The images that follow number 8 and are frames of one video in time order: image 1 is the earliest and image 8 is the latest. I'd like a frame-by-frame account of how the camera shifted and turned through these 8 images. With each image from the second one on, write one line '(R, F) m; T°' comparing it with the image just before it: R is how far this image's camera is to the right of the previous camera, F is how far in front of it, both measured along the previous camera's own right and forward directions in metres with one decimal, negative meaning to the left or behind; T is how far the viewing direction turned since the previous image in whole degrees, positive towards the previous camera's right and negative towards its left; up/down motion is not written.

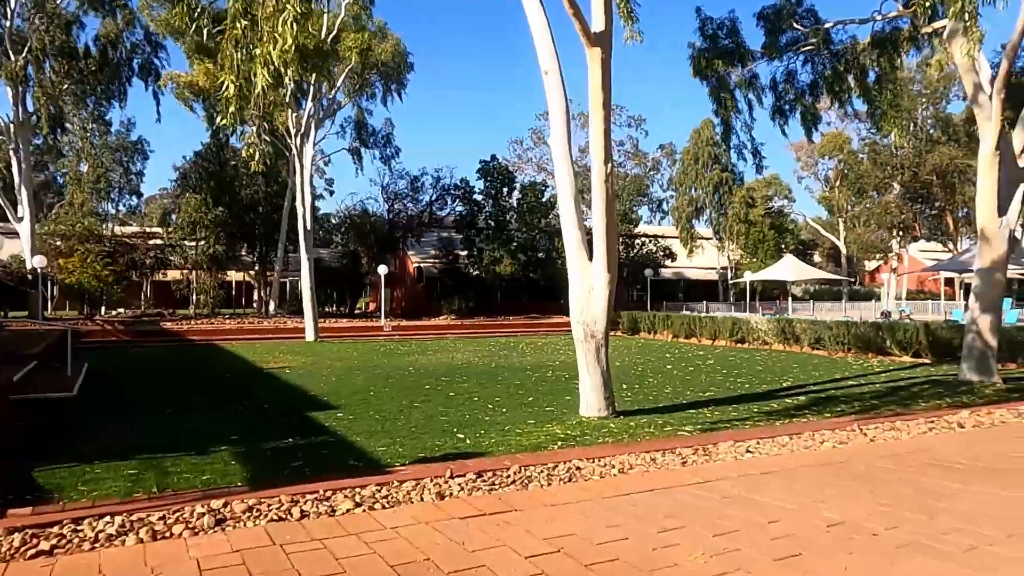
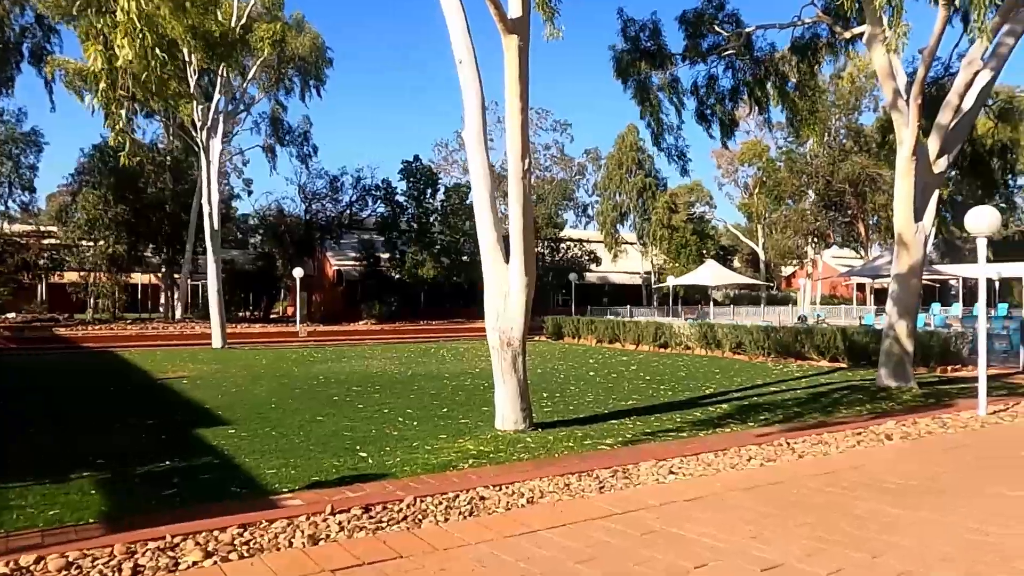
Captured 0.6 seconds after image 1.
(+0.2, +0.7) m; +5°
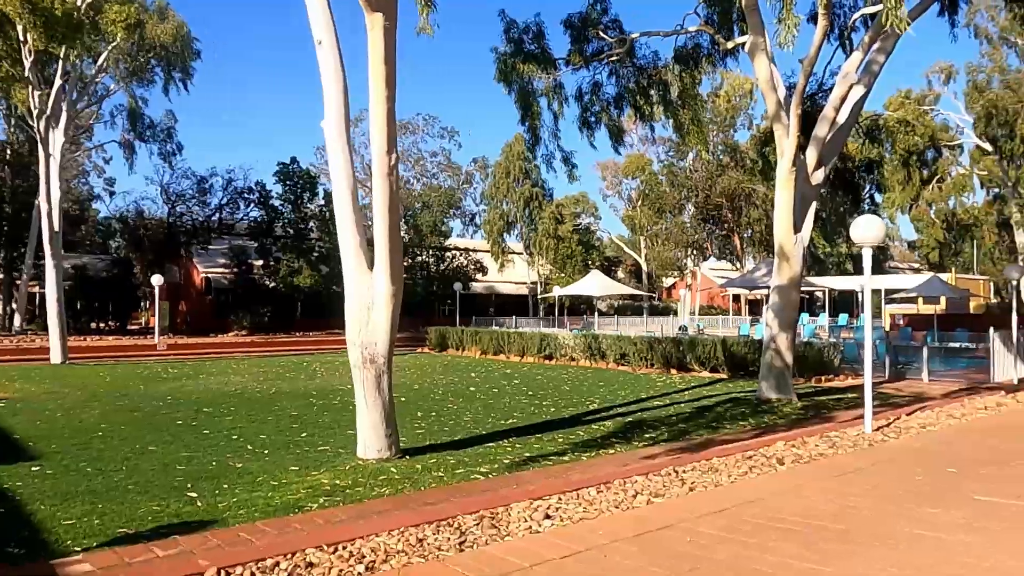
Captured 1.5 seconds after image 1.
(+0.3, +0.9) m; +8°
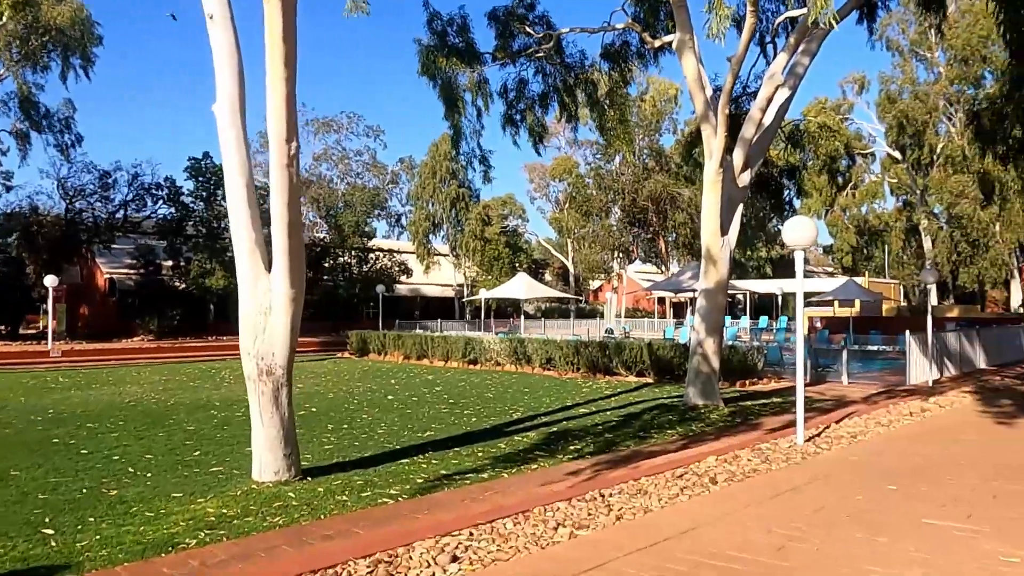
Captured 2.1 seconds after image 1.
(+0.1, +0.6) m; +5°
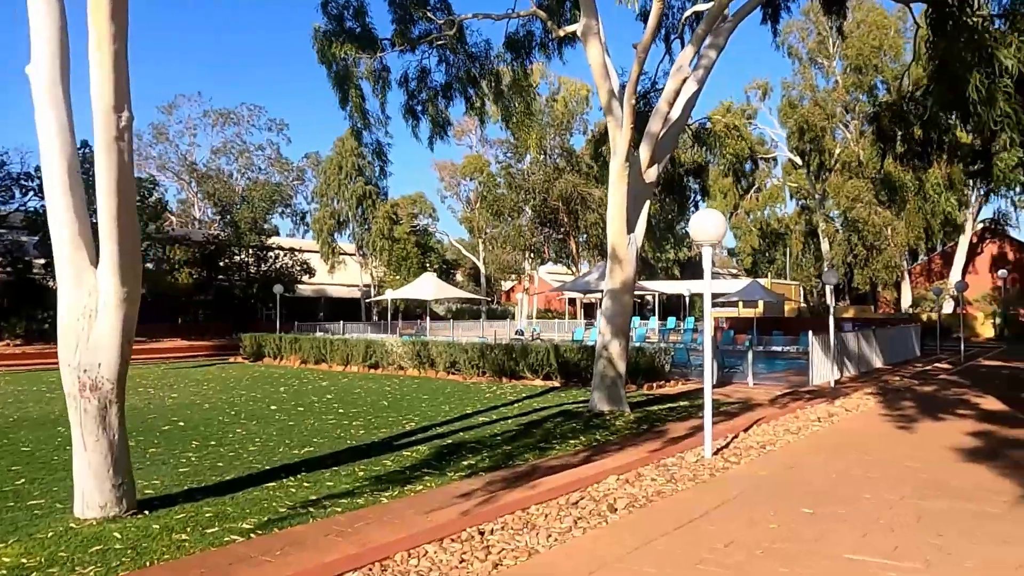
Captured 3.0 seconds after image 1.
(+0.3, +0.9) m; +6°
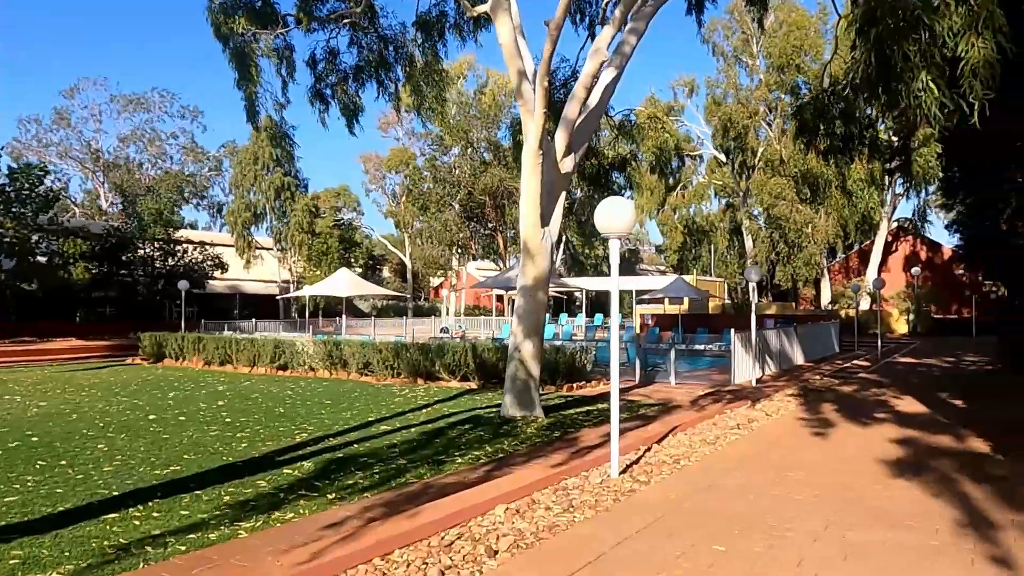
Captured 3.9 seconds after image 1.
(+0.4, +0.9) m; +5°
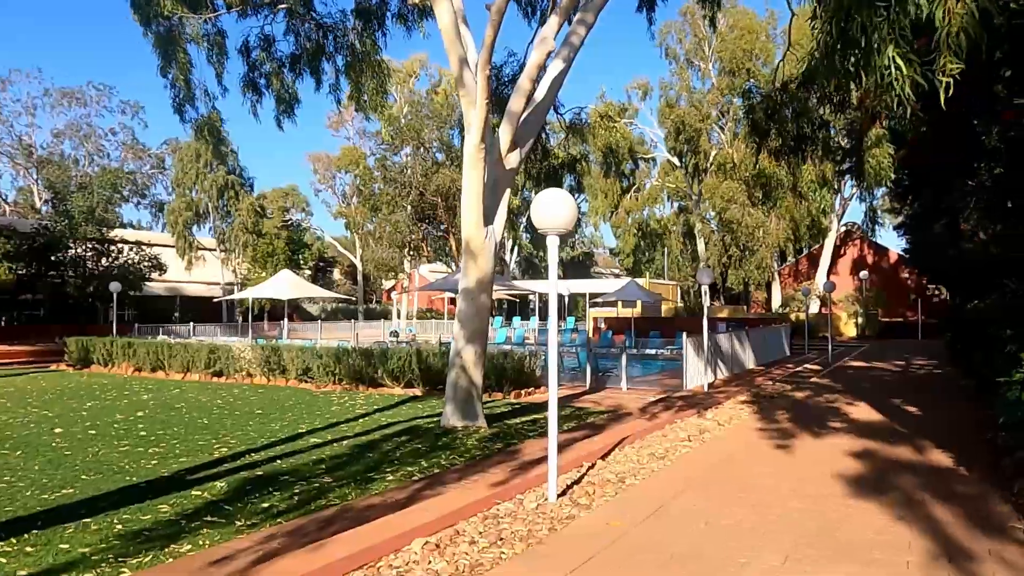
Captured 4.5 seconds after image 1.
(+0.2, +0.6) m; +3°
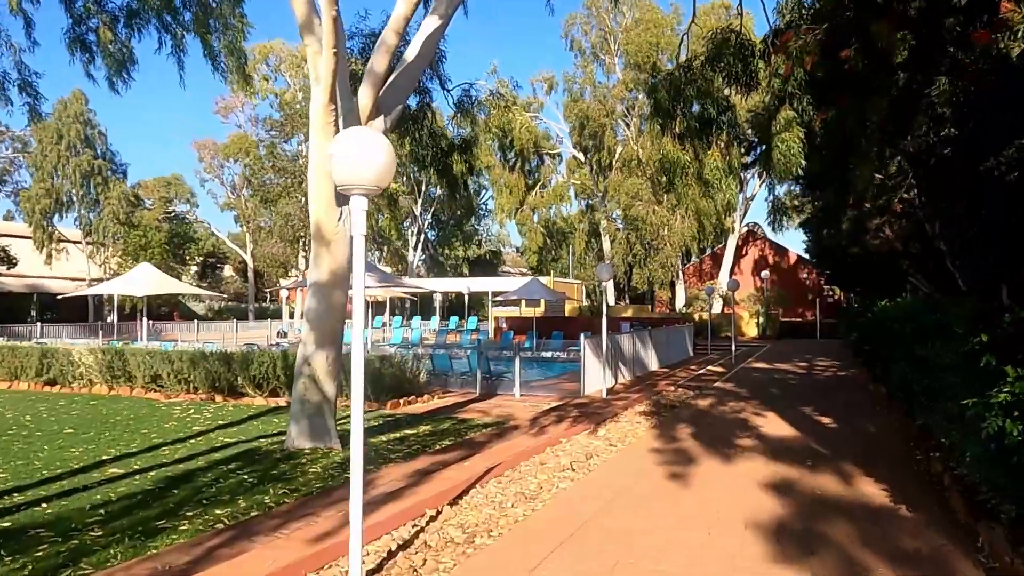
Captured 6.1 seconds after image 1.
(+0.6, +1.6) m; +7°
